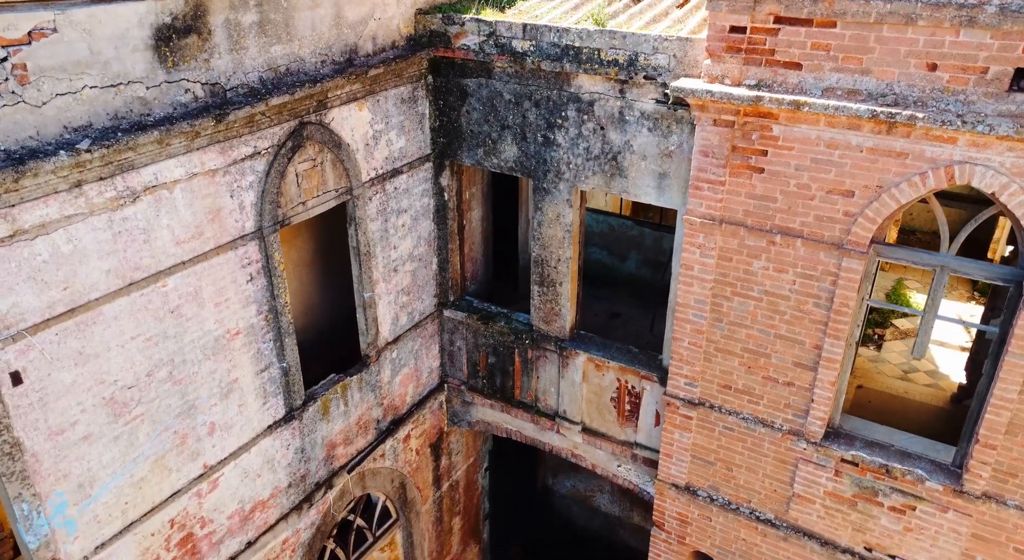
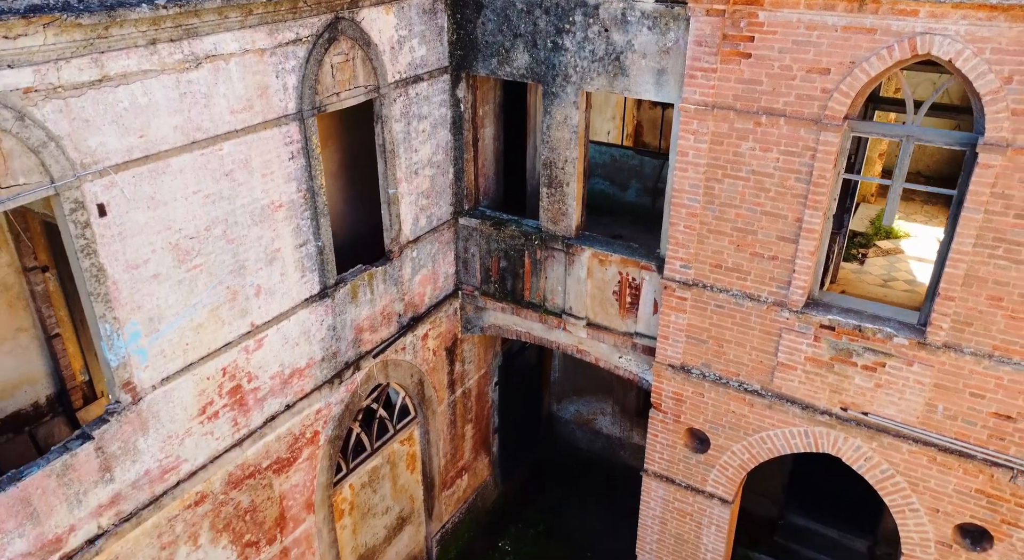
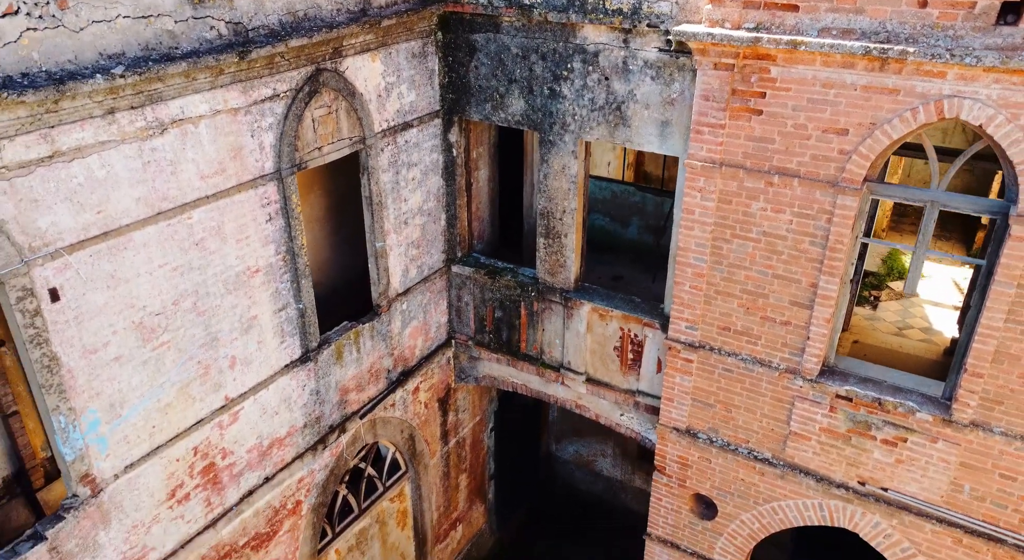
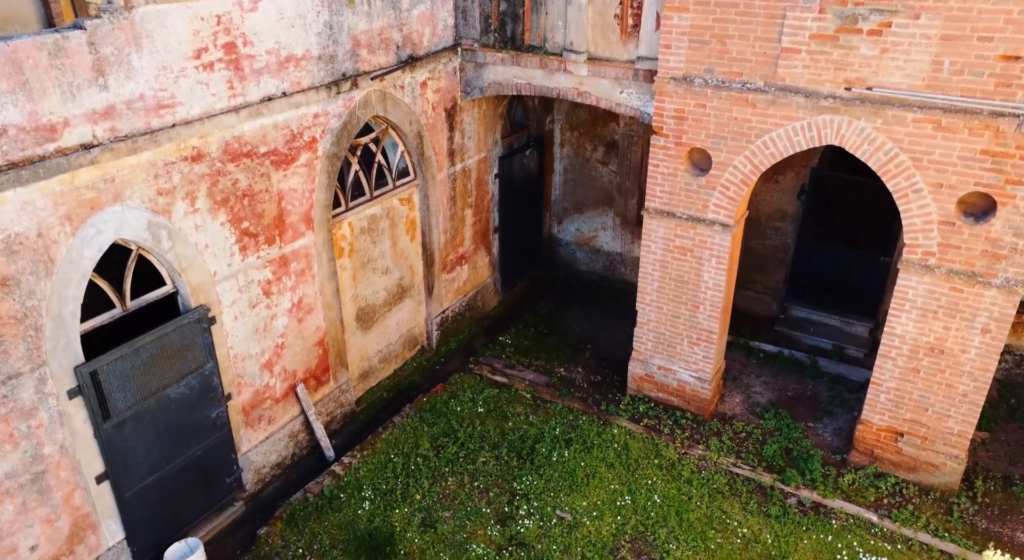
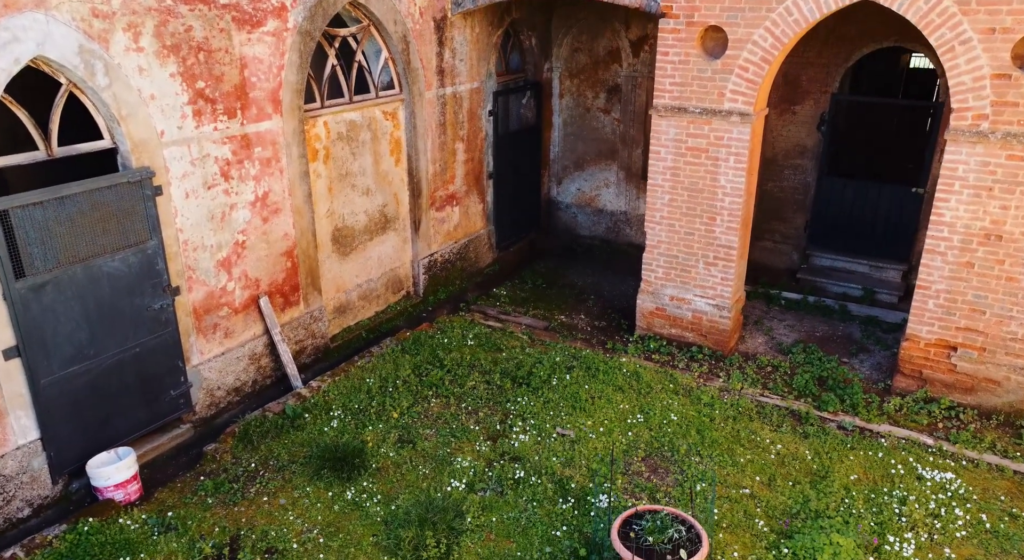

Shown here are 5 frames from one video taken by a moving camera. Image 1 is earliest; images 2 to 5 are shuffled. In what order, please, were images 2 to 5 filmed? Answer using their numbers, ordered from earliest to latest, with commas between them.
3, 2, 4, 5
